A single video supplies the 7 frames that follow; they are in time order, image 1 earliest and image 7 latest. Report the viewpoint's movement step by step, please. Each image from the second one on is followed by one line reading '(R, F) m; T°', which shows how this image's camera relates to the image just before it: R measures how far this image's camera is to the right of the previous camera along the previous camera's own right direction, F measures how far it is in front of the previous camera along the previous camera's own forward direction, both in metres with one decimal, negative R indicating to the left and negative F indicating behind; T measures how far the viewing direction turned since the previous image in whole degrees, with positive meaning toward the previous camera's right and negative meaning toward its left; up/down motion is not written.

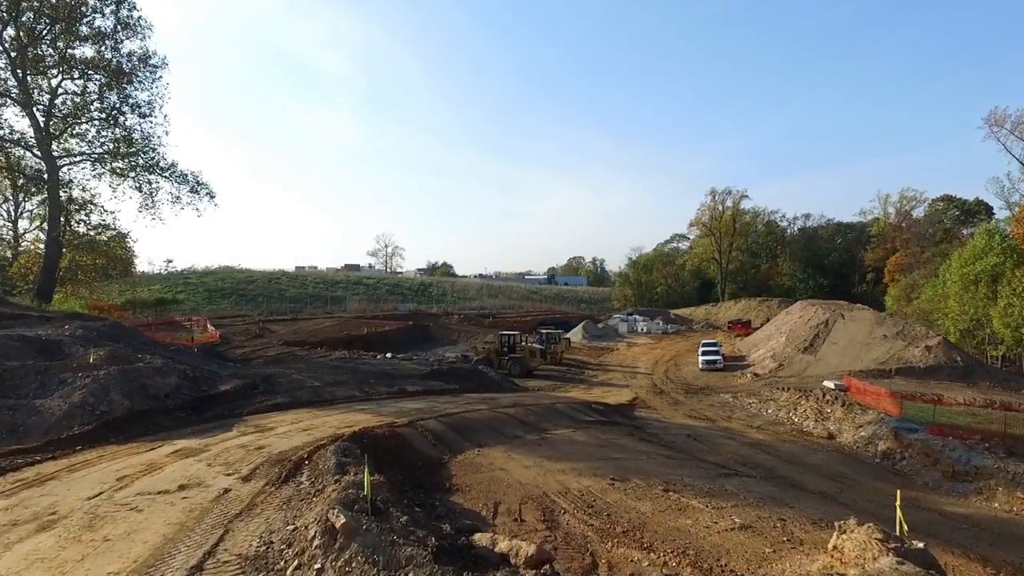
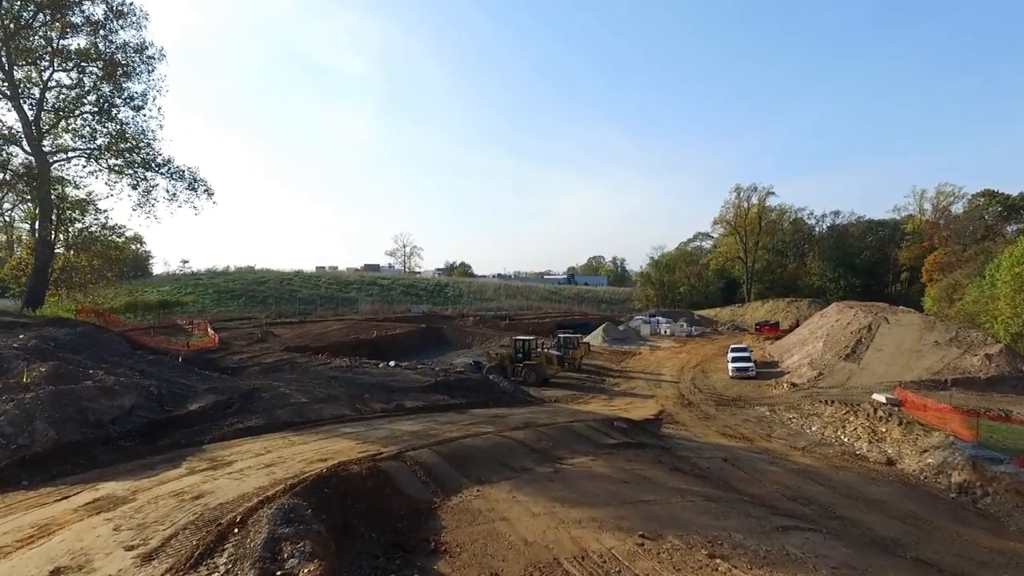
(+0.2, +1.9) m; -2°
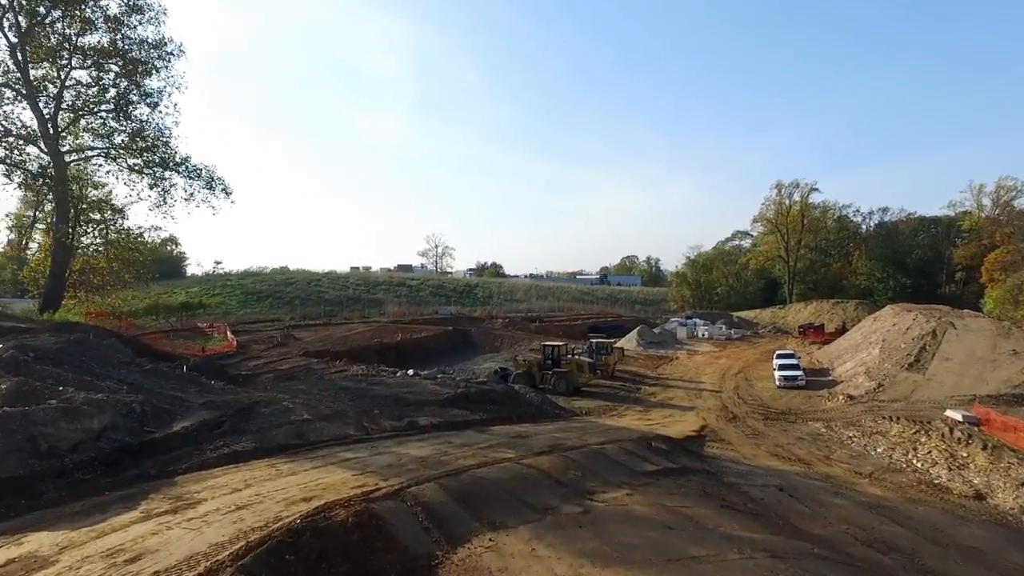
(+0.2, +1.6) m; -3°
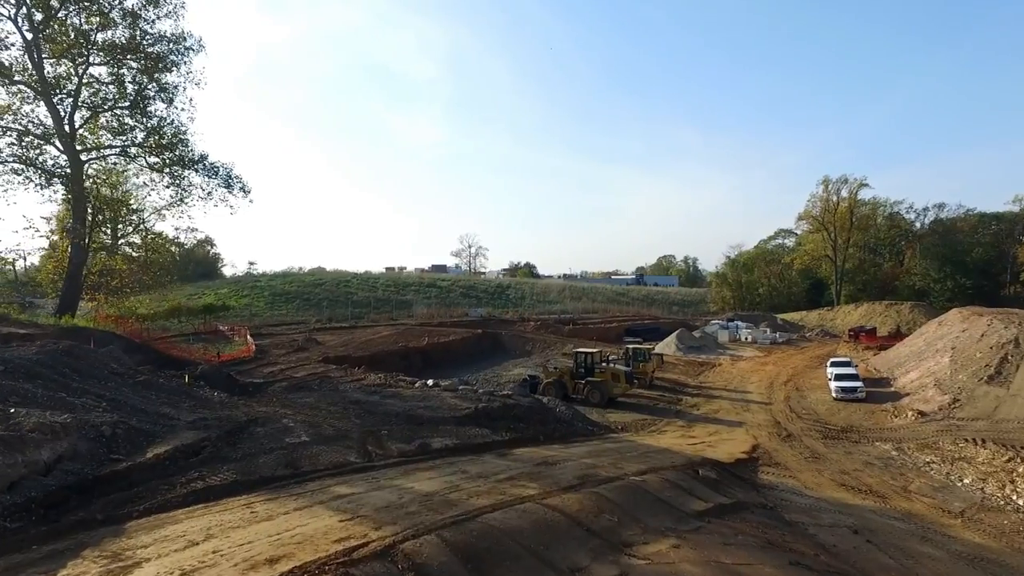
(+0.2, +1.7) m; -3°
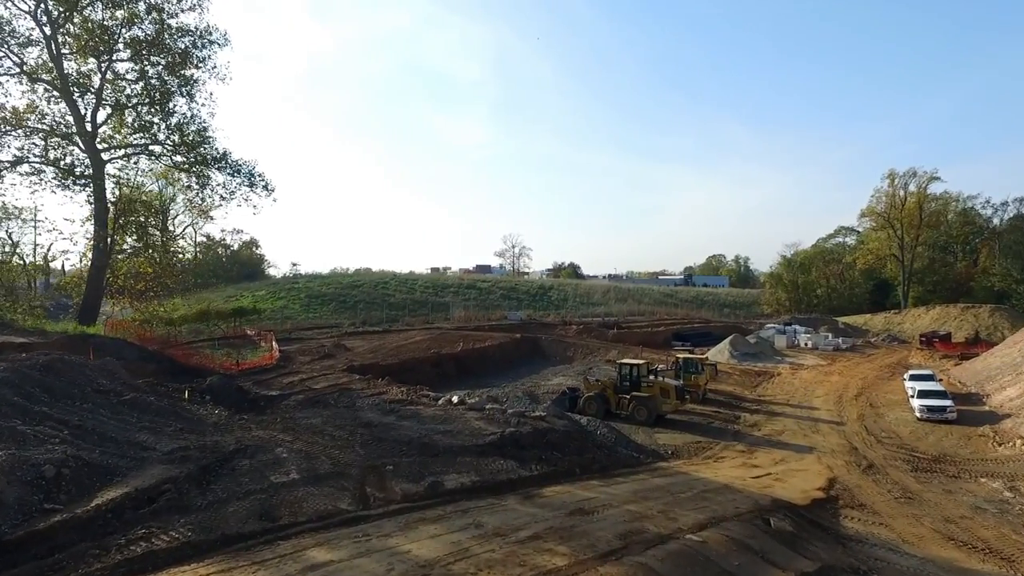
(+0.3, +2.1) m; -4°
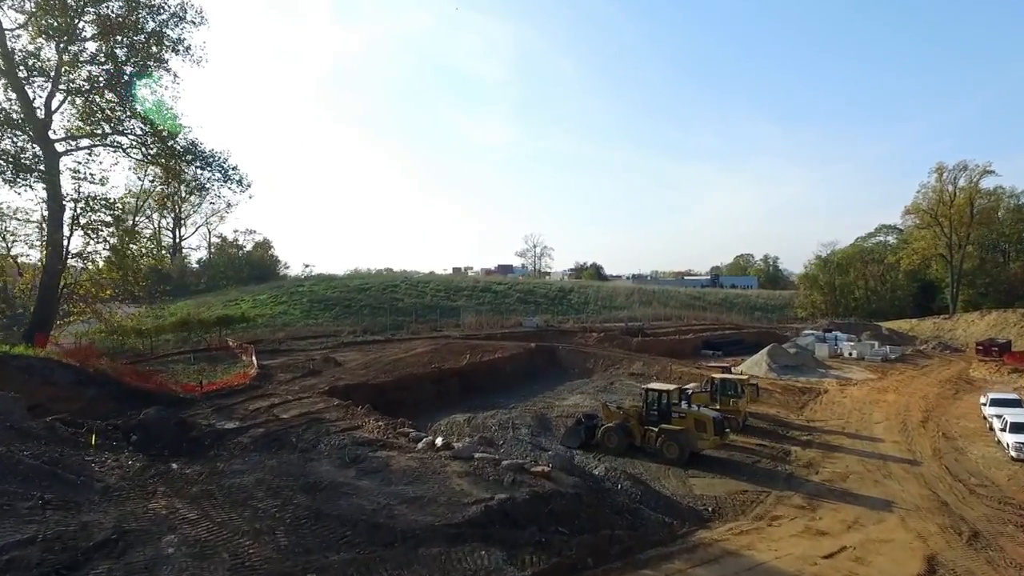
(+0.5, +3.3) m; -2°
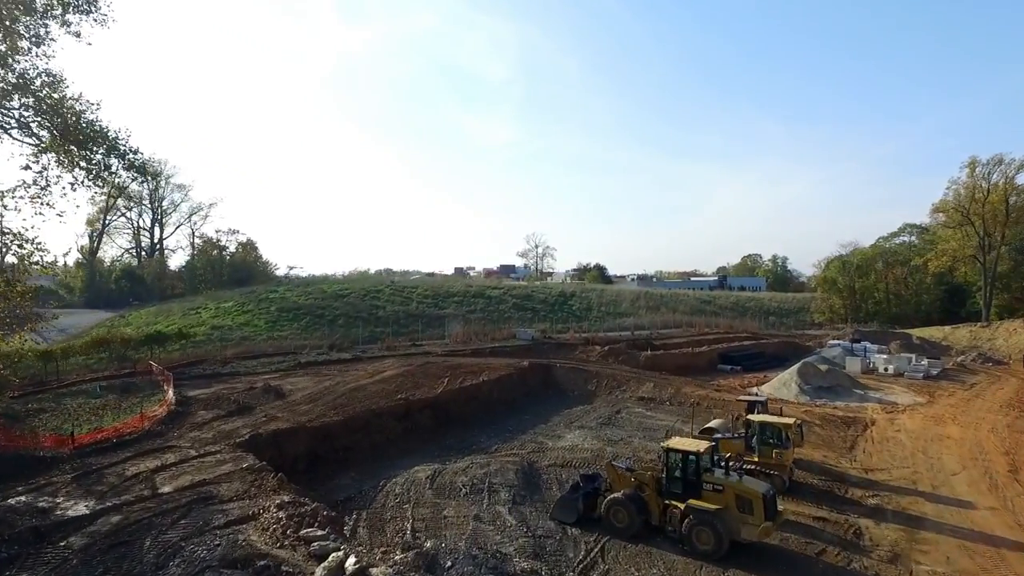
(+0.7, +4.8) m; 0°
